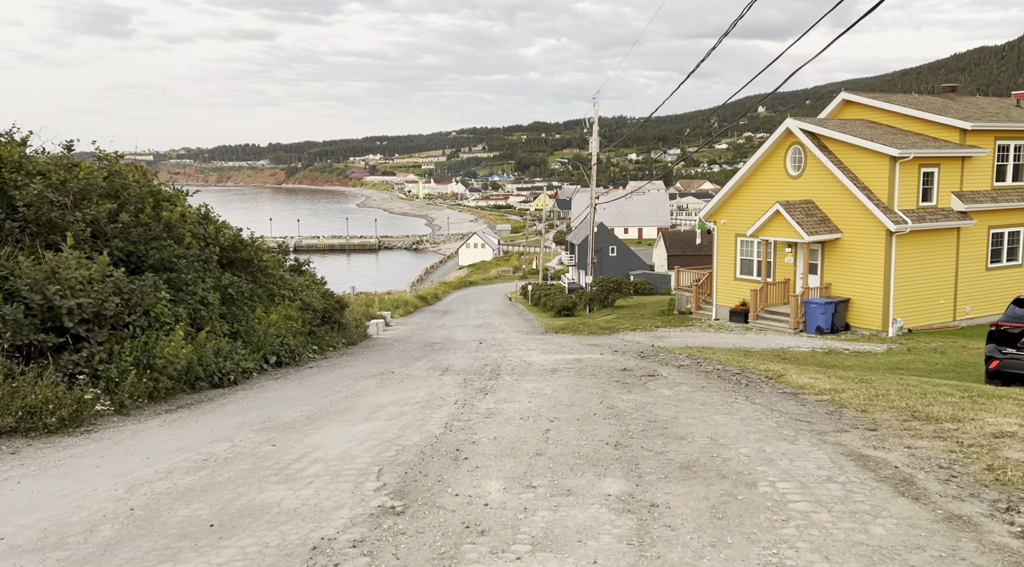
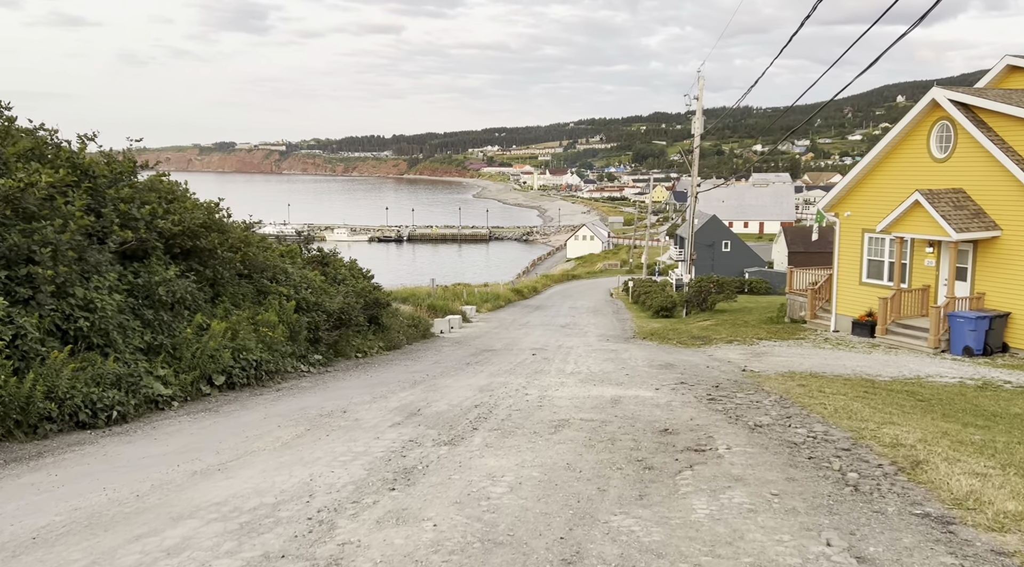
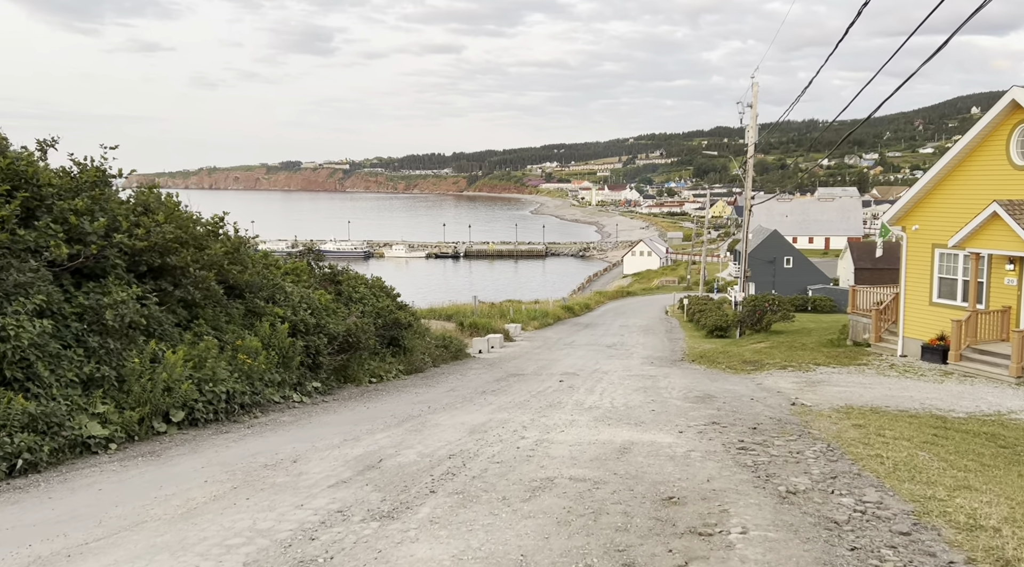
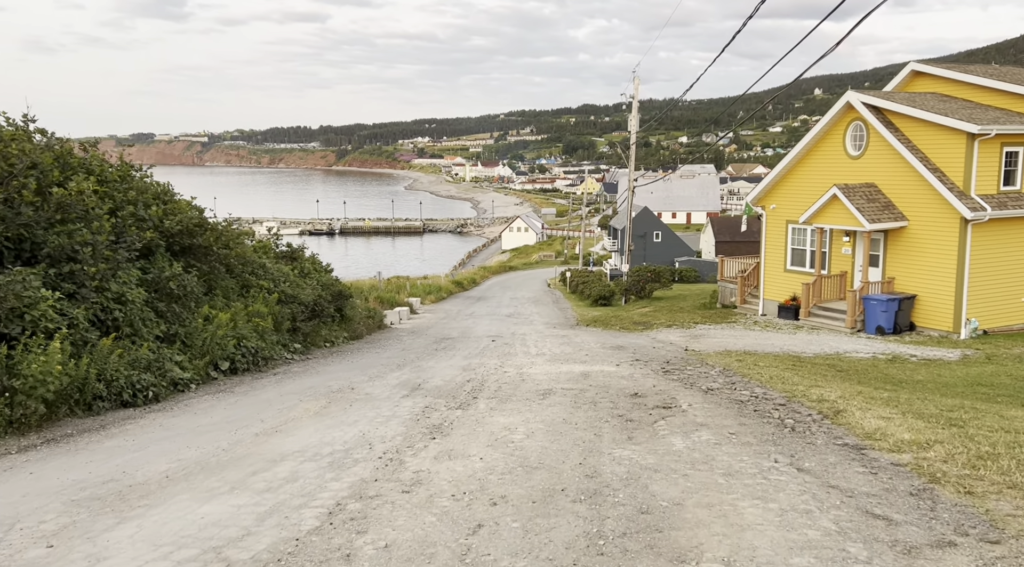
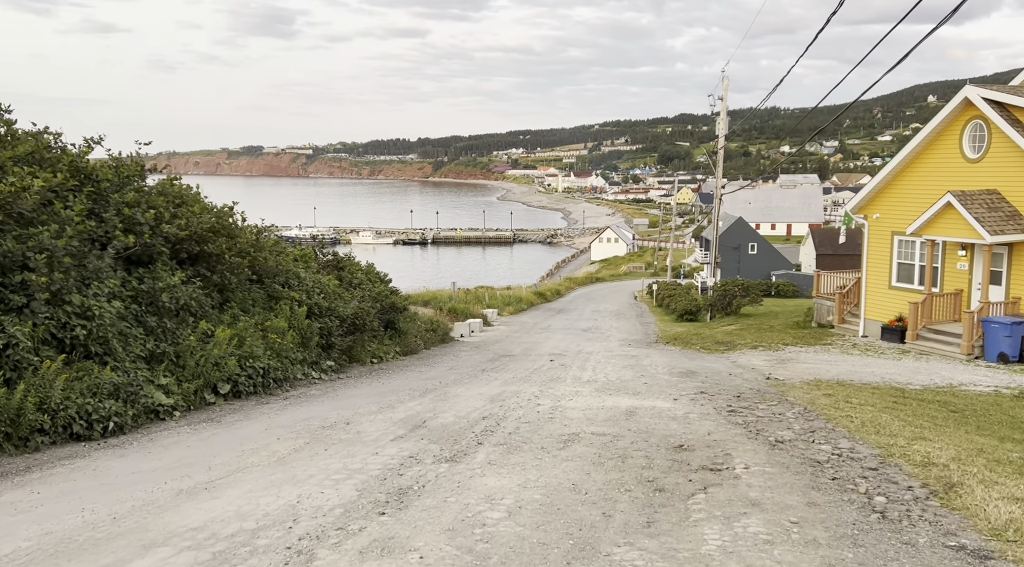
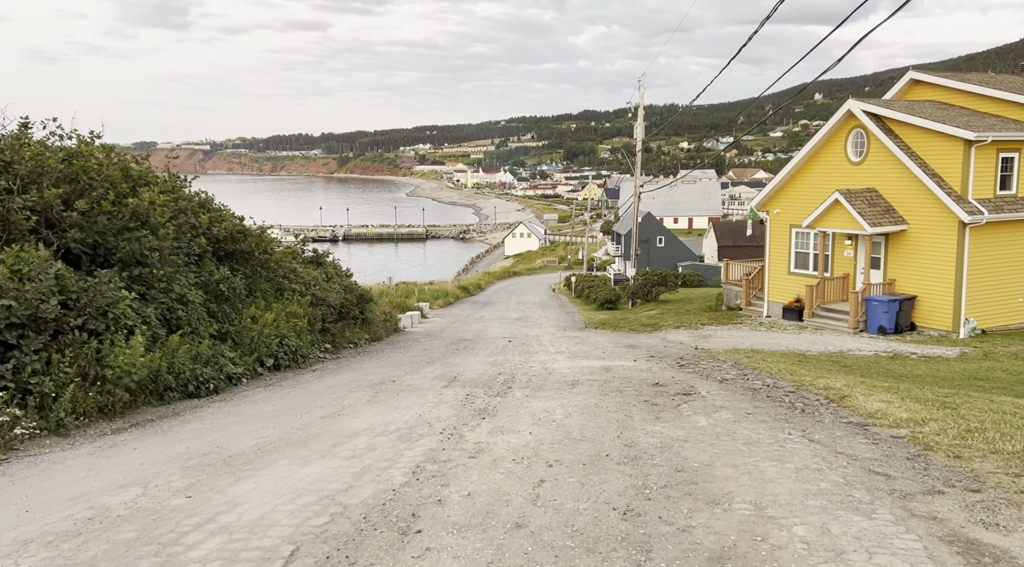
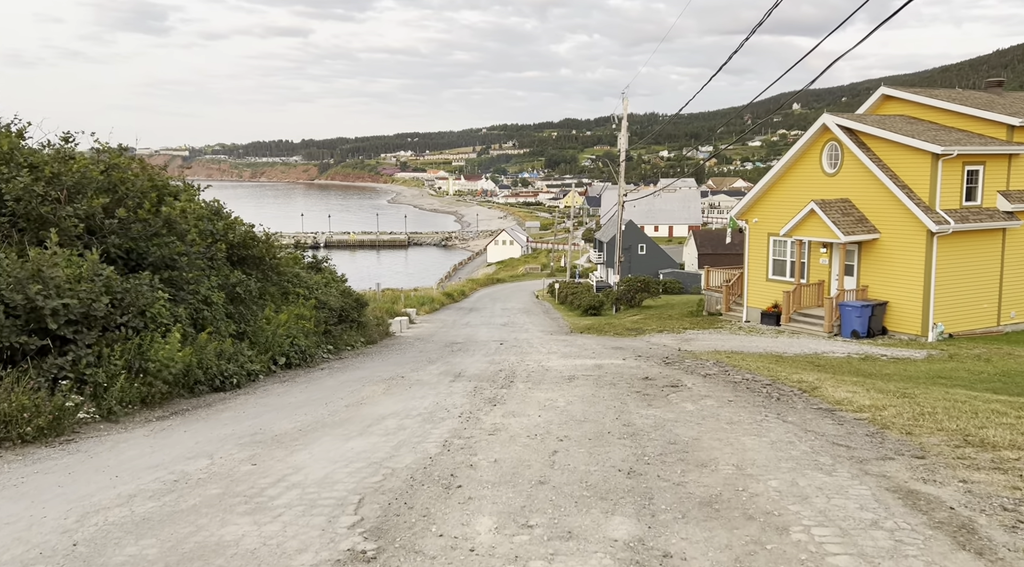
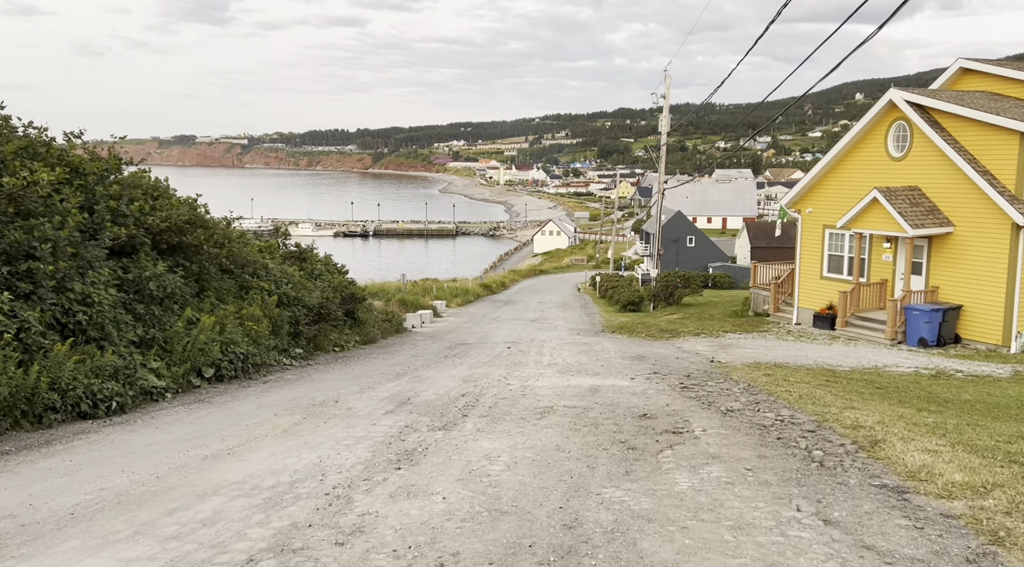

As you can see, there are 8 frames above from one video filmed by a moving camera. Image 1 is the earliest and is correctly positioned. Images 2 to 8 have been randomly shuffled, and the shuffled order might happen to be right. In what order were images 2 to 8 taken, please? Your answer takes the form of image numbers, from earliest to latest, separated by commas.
7, 6, 4, 8, 2, 5, 3
